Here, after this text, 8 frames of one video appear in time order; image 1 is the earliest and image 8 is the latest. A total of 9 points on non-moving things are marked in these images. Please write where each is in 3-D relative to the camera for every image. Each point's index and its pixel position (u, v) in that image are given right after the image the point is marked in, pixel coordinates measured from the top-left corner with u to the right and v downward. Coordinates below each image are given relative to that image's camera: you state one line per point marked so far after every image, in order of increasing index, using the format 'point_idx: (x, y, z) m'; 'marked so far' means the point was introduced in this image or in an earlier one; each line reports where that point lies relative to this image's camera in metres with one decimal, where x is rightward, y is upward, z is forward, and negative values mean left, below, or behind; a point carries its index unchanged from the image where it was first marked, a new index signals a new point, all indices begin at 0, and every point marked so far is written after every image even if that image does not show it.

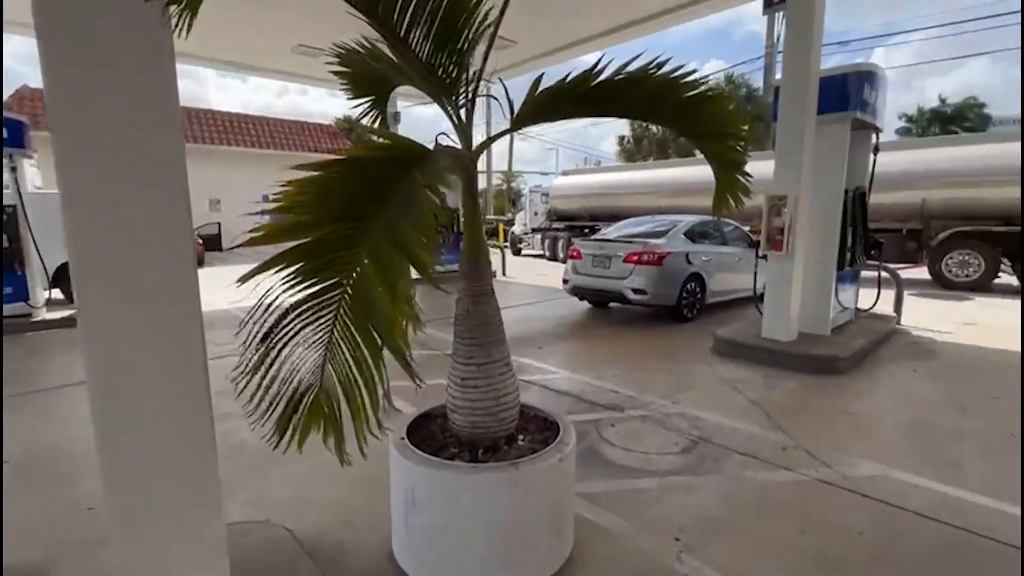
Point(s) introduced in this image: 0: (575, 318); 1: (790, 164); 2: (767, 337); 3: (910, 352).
0: (+1.1, -0.5, +7.9) m
1: (+3.1, +1.4, +5.2) m
2: (+3.0, -0.6, +5.5) m
3: (+4.8, -0.8, +5.6) m
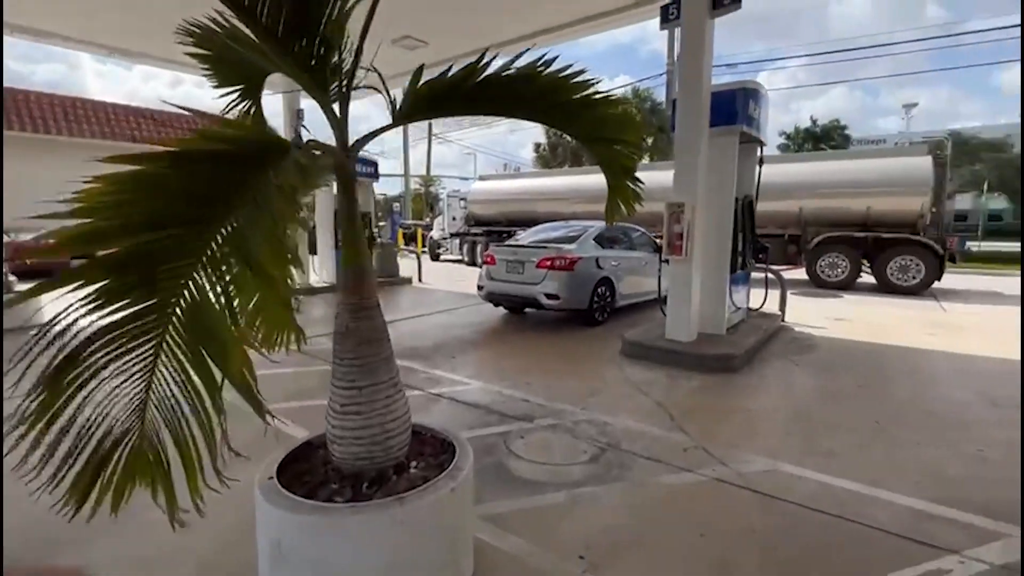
0: (-0.4, -0.6, +7.8) m
1: (+2.0, +1.3, +5.4) m
2: (+1.9, -0.6, +5.7) m
3: (+3.7, -0.8, +6.2) m
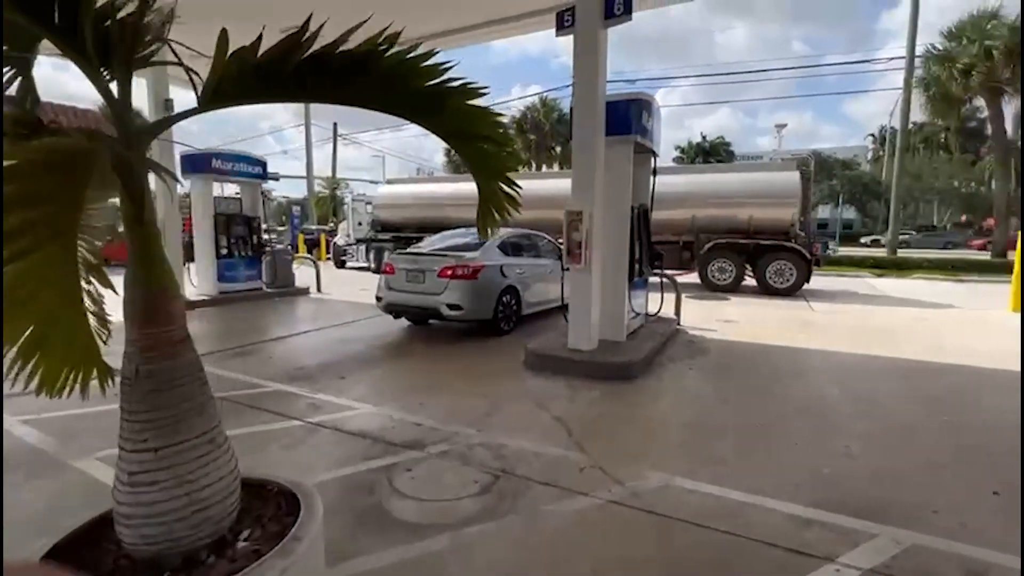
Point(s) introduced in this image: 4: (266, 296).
0: (-1.9, -0.8, +7.3) m
1: (+0.8, +1.2, +5.4) m
2: (+0.7, -0.7, +5.6) m
3: (+2.4, -0.9, +6.4) m
4: (-5.7, -0.2, +10.9) m
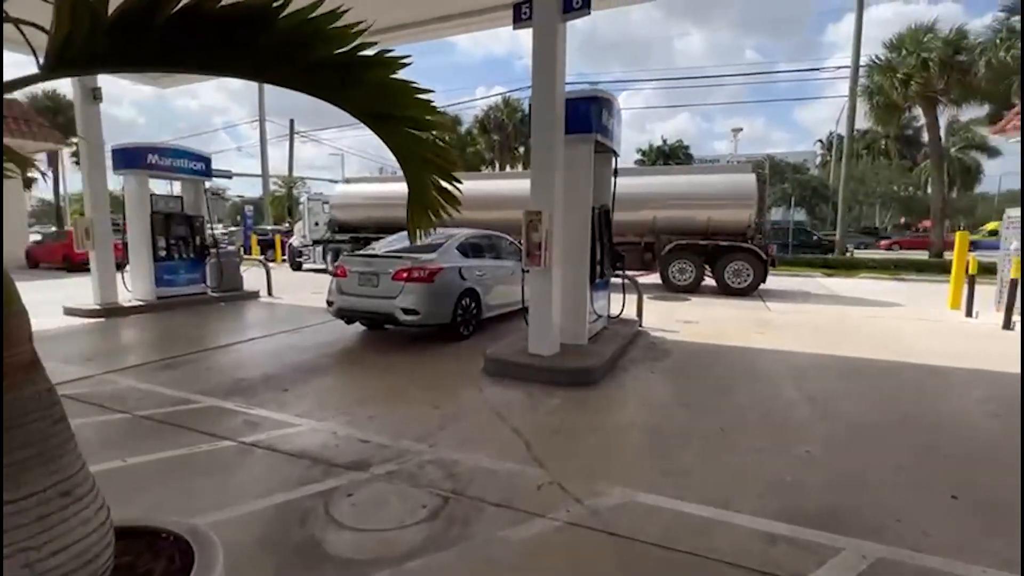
0: (-2.5, -0.8, +6.9) m
1: (+0.4, +1.2, +5.2) m
2: (+0.2, -0.7, +5.4) m
3: (+1.8, -0.9, +6.3) m
4: (-6.6, -0.3, +10.2) m
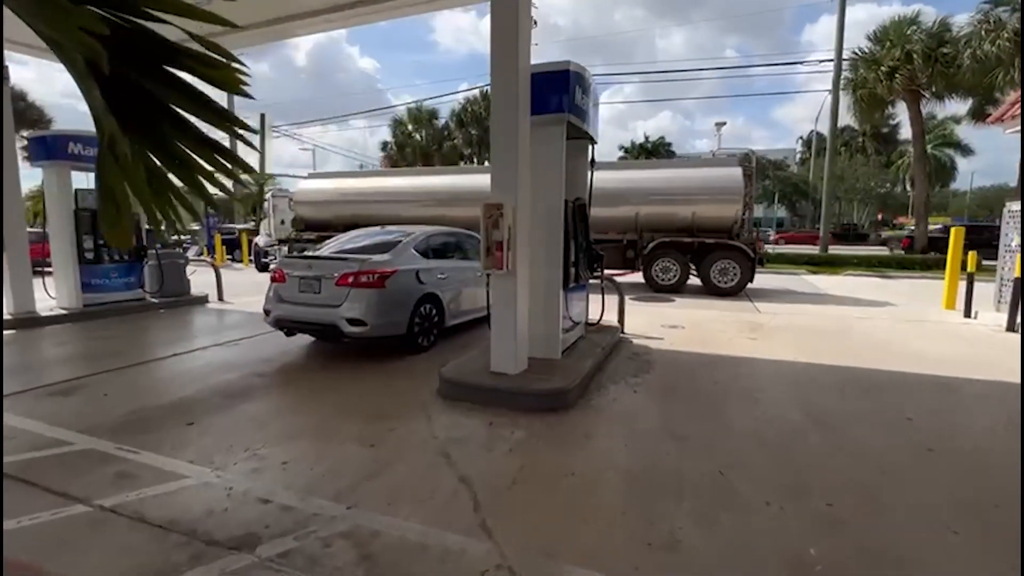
0: (-2.9, -0.9, +6.0) m
1: (-0.1, +1.1, +4.4) m
2: (-0.2, -0.8, +4.6) m
3: (+1.4, -0.9, +5.6) m
4: (-7.1, -0.4, +9.2) m
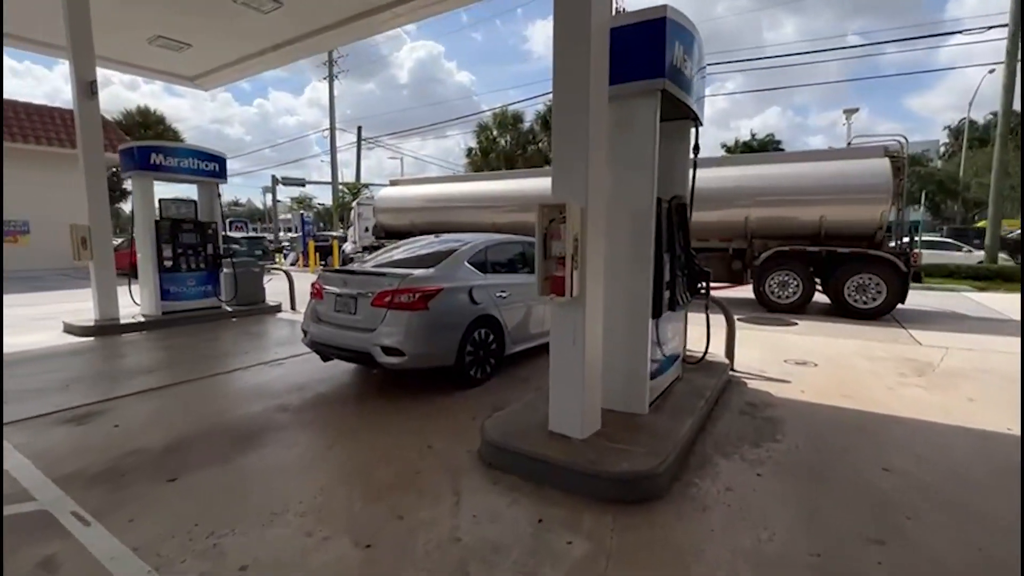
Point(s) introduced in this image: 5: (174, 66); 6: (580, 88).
0: (-2.1, -1.1, +5.3) m
1: (+0.4, +0.9, +3.2) m
2: (+0.3, -1.0, +3.4) m
3: (+2.0, -1.2, +4.0) m
4: (-5.7, -0.6, +9.2) m
5: (-8.0, +5.3, +11.2) m
6: (+0.5, +1.3, +3.2) m
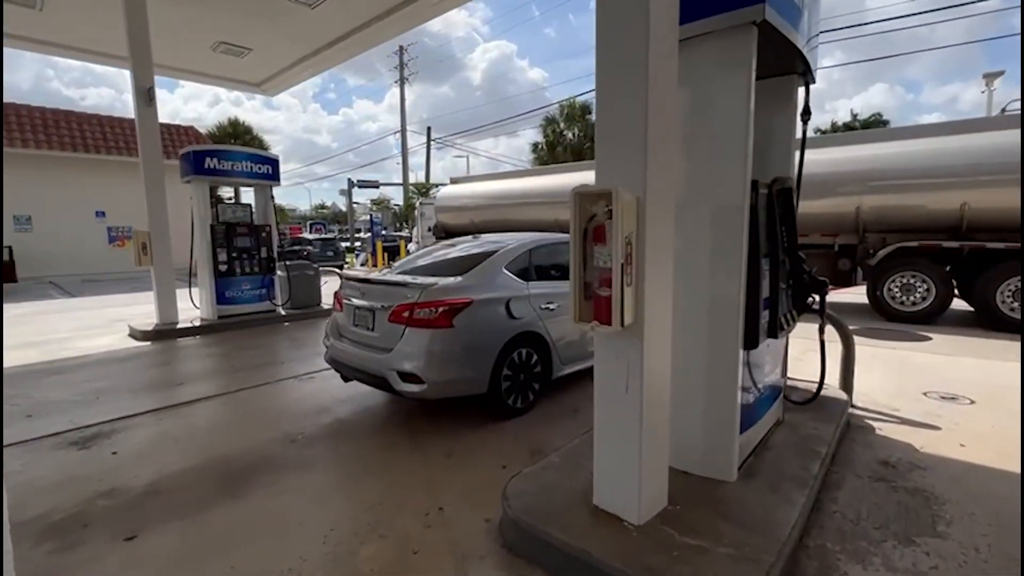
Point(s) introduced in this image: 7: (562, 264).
0: (-1.7, -1.2, +4.7) m
1: (+0.5, +0.8, +2.2) m
2: (+0.5, -1.2, +2.5) m
3: (+2.3, -1.3, +2.8) m
4: (-4.6, -0.6, +9.1) m
5: (-6.6, +5.3, +11.4) m
6: (+0.6, +1.2, +2.2) m
7: (+0.5, +0.2, +4.8) m
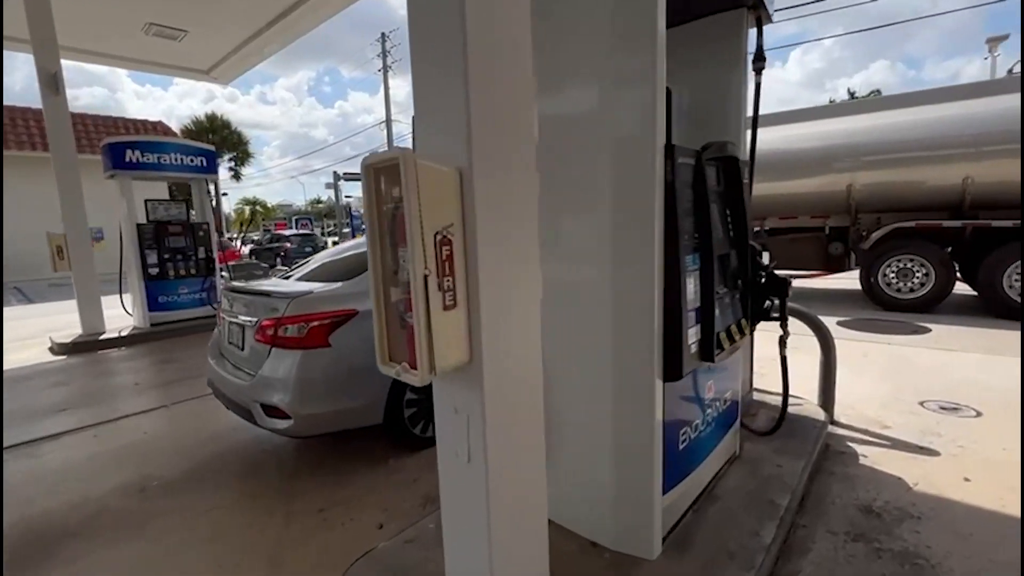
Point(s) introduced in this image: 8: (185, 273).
0: (-2.4, -1.3, +4.0) m
1: (-0.2, +0.7, +1.5) m
2: (-0.2, -1.2, +1.7) m
3: (+1.6, -1.3, +2.1) m
4: (-5.2, -0.7, +8.4) m
5: (-7.4, +5.2, +10.6) m
6: (-0.2, +1.1, +1.4) m
7: (-0.2, +0.2, +4.1) m
8: (-5.7, +0.3, +8.3) m
